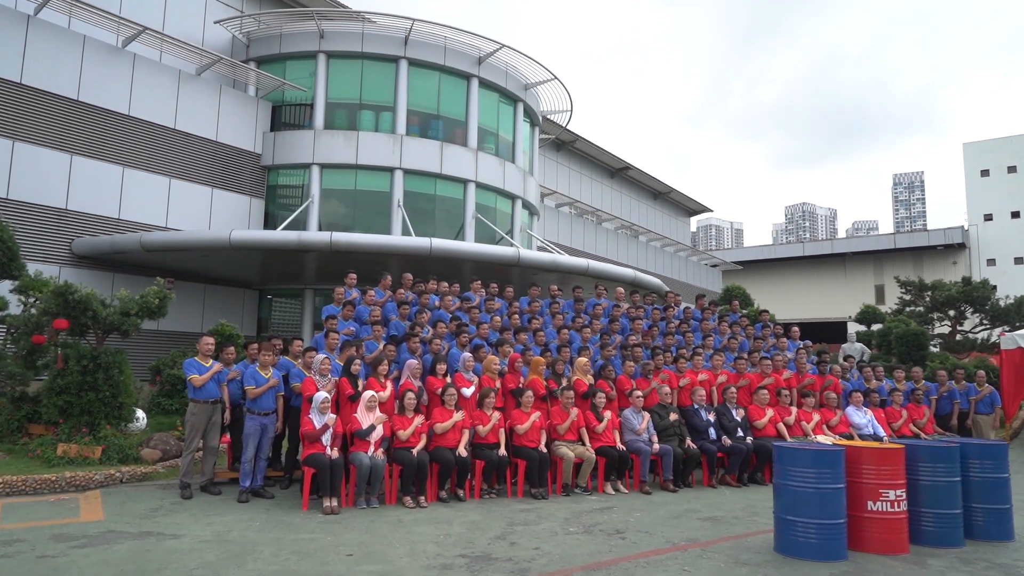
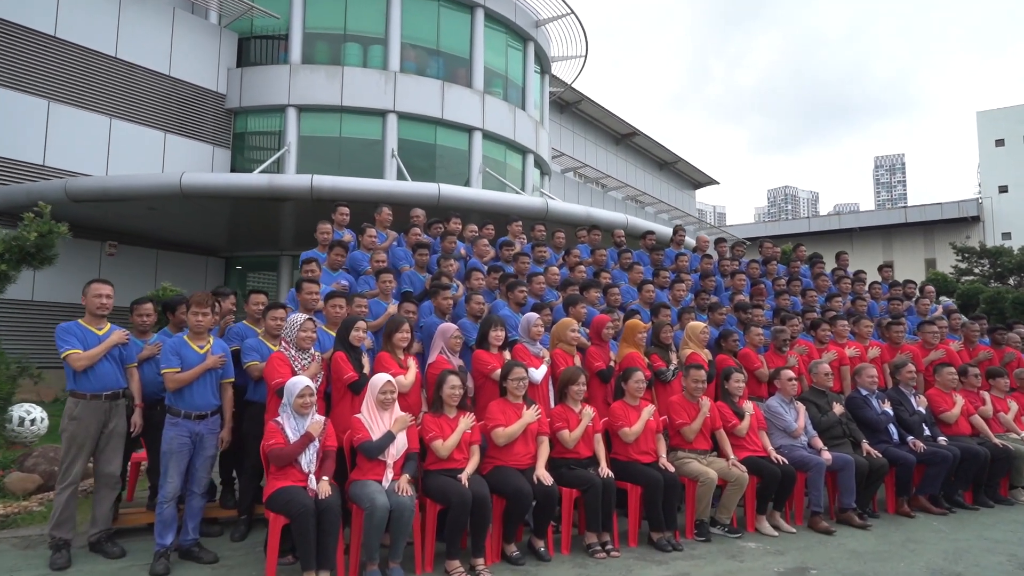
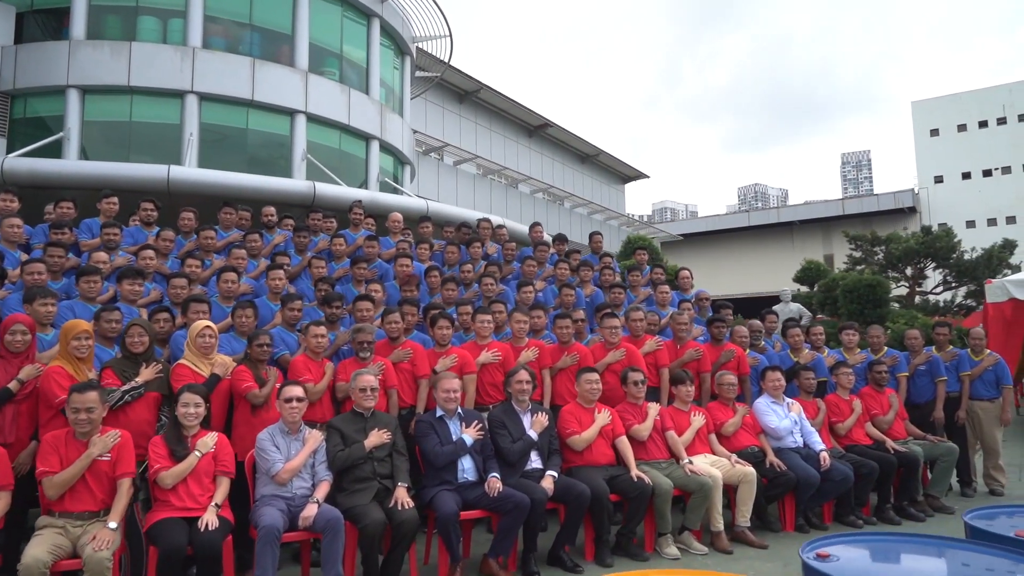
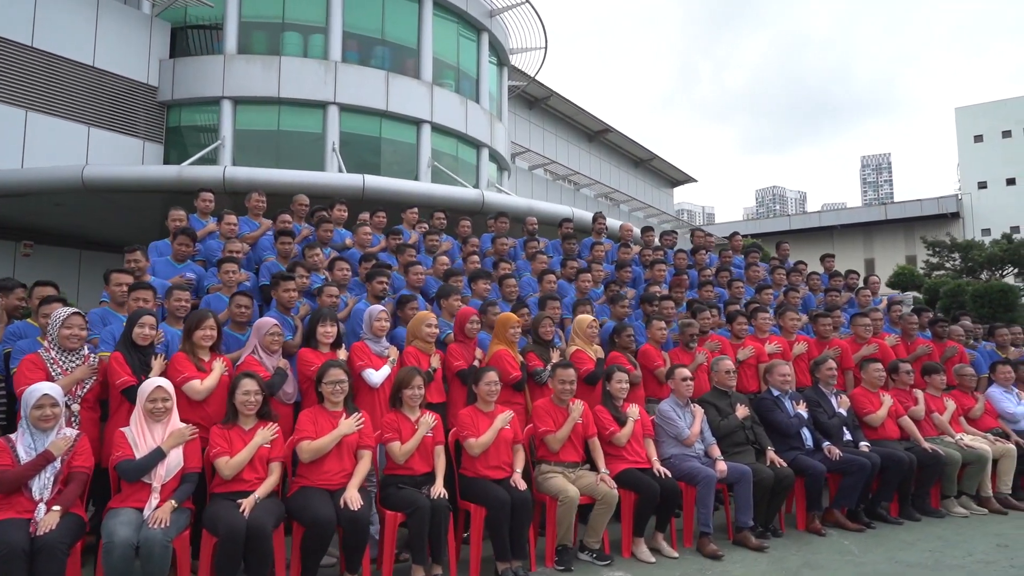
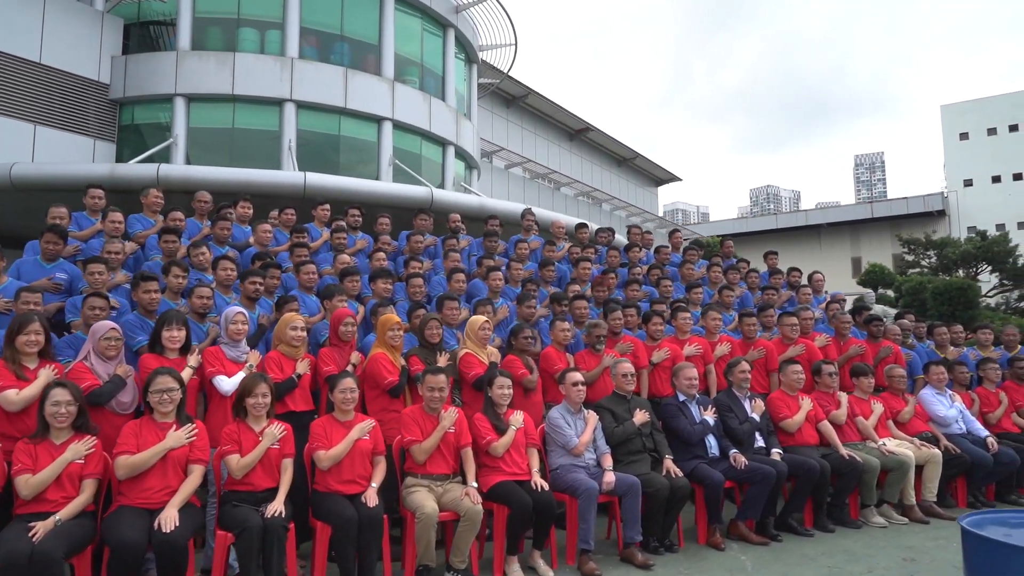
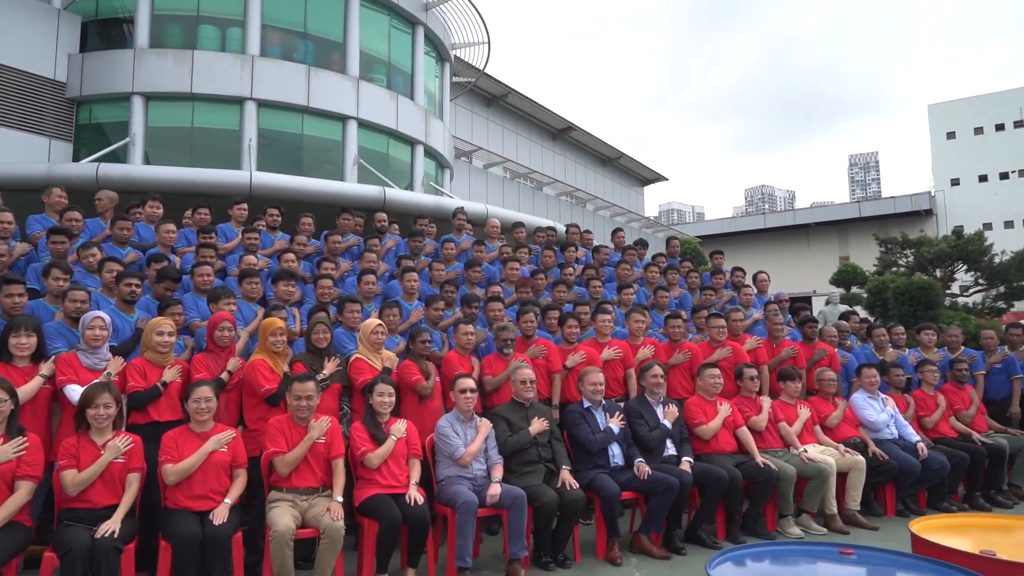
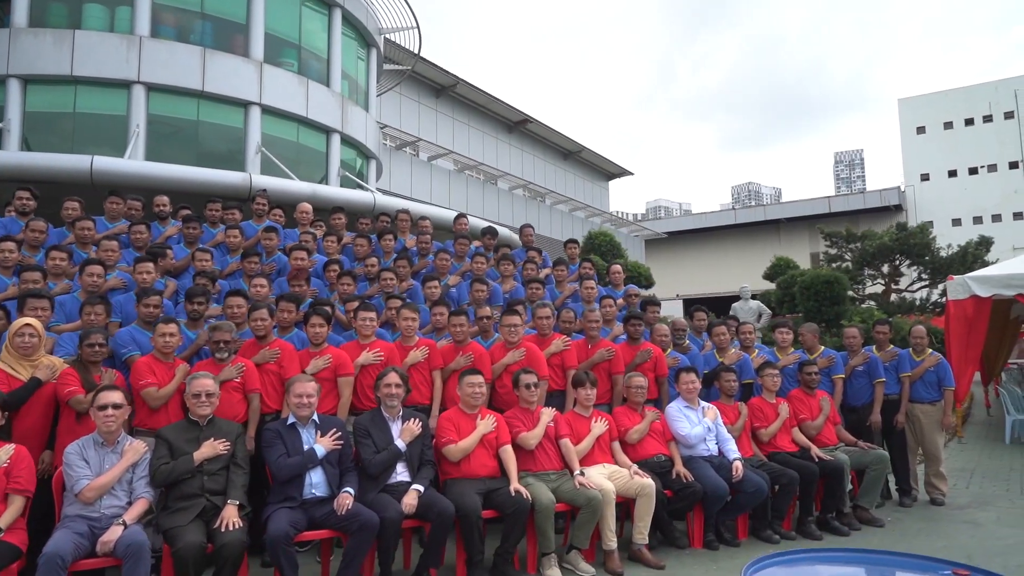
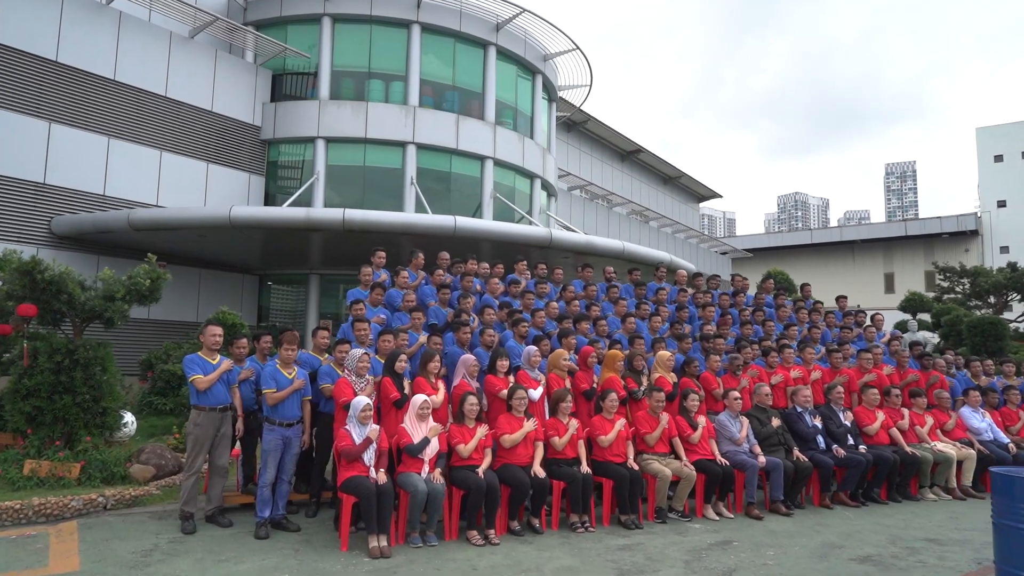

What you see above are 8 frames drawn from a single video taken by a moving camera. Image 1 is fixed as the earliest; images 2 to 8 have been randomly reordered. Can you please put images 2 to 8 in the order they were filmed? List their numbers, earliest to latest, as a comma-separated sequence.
8, 2, 4, 5, 6, 3, 7
